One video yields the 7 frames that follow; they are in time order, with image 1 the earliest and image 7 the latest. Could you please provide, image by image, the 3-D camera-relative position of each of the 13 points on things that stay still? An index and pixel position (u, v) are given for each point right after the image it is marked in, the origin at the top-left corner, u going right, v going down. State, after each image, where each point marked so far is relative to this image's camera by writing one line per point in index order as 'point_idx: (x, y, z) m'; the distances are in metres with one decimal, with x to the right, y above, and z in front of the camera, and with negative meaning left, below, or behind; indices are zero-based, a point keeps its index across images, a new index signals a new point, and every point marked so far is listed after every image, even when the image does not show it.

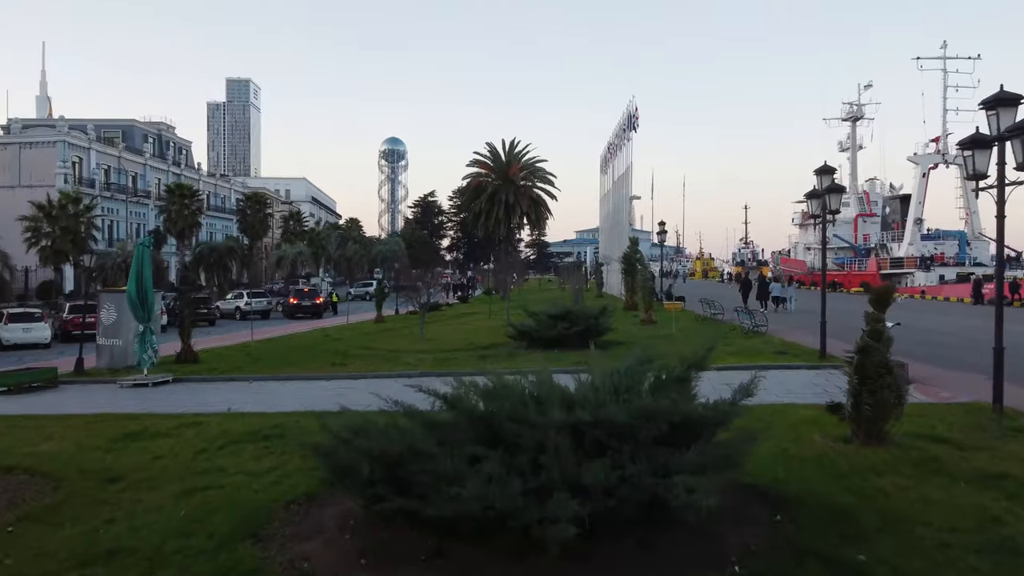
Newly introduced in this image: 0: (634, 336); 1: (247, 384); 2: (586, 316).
0: (+2.8, -1.1, +17.3) m
1: (-4.7, -1.7, +13.4) m
2: (+1.5, -0.6, +16.0) m
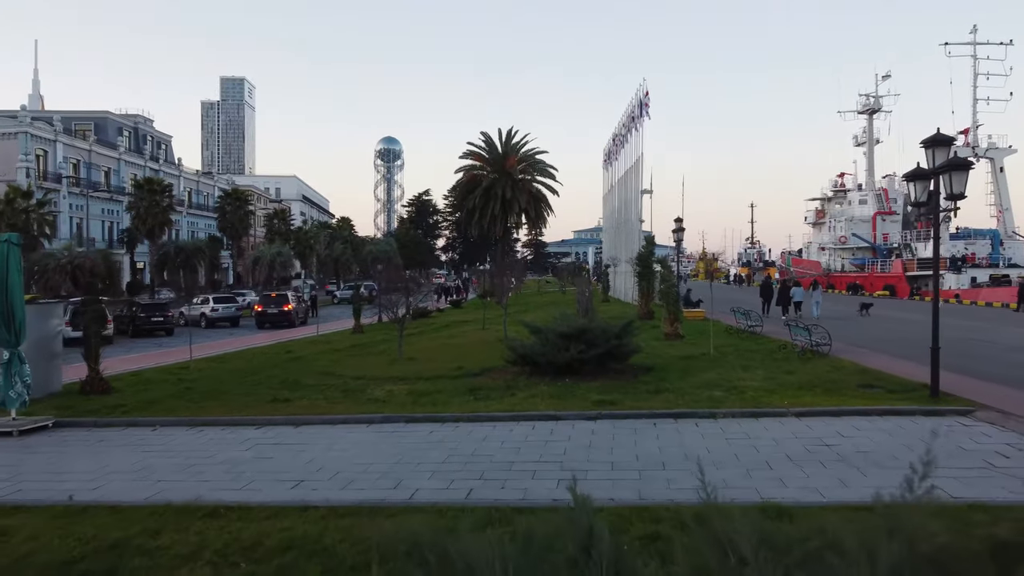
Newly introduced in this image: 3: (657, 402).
0: (+2.7, -1.3, +13.7) m
1: (-4.7, -1.9, +9.7) m
2: (+1.5, -0.8, +12.4) m
3: (+2.0, -1.5, +10.3) m
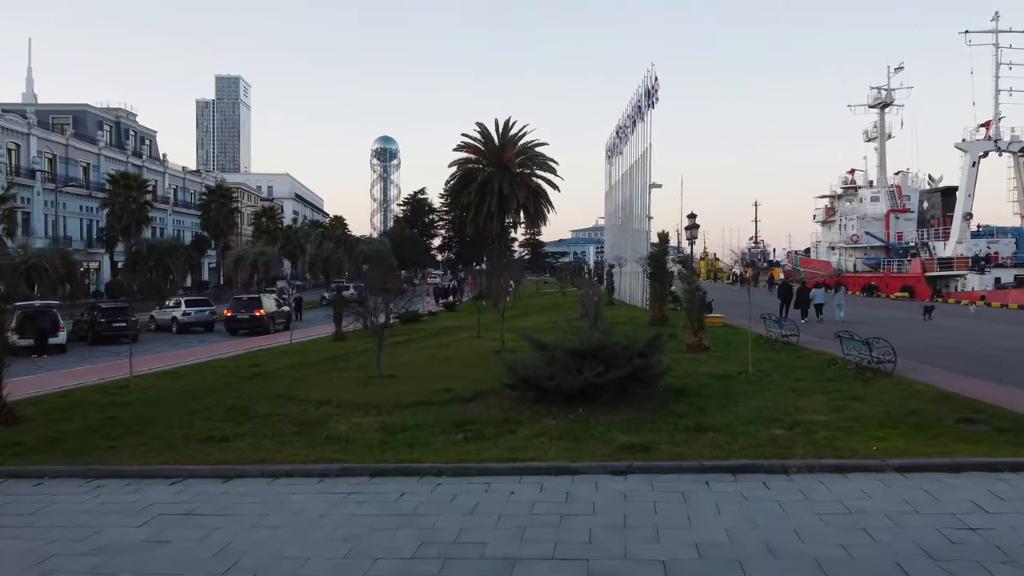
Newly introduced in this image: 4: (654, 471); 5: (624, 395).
0: (+2.7, -1.4, +11.2) m
1: (-4.7, -2.0, +7.2) m
2: (+1.4, -0.9, +9.9) m
3: (+2.0, -1.6, +7.9) m
4: (+1.3, -1.7, +7.2) m
5: (+1.5, -1.4, +10.1) m
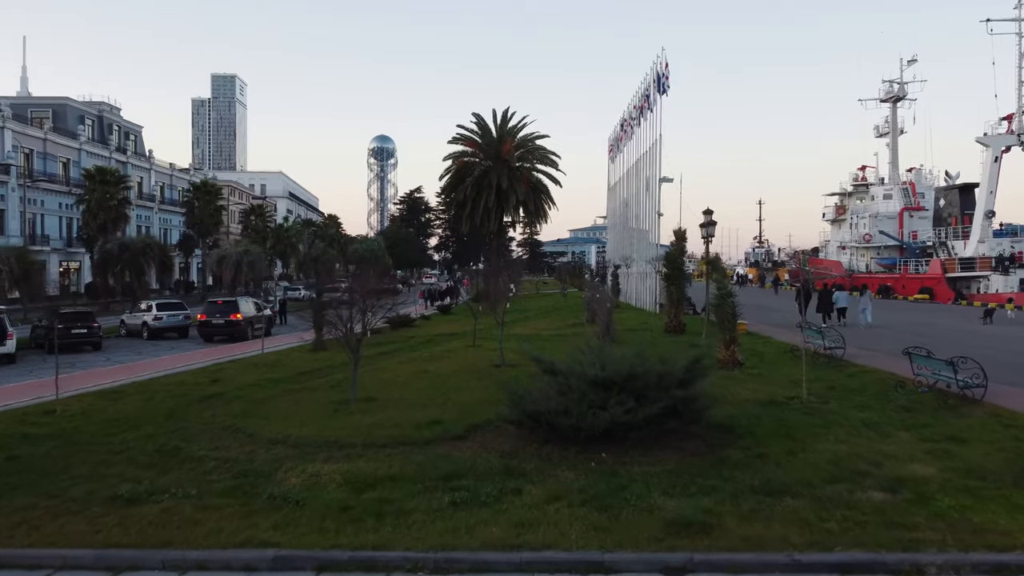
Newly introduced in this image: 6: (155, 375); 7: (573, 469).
0: (+2.7, -1.5, +9.0) m
1: (-4.7, -2.1, +5.0) m
2: (+1.5, -1.0, +7.7) m
3: (+2.0, -1.7, +5.6) m
4: (+1.4, -1.8, +4.9) m
5: (+1.5, -1.5, +7.8) m
6: (-7.8, -1.9, +16.9) m
7: (+0.6, -1.7, +7.1) m
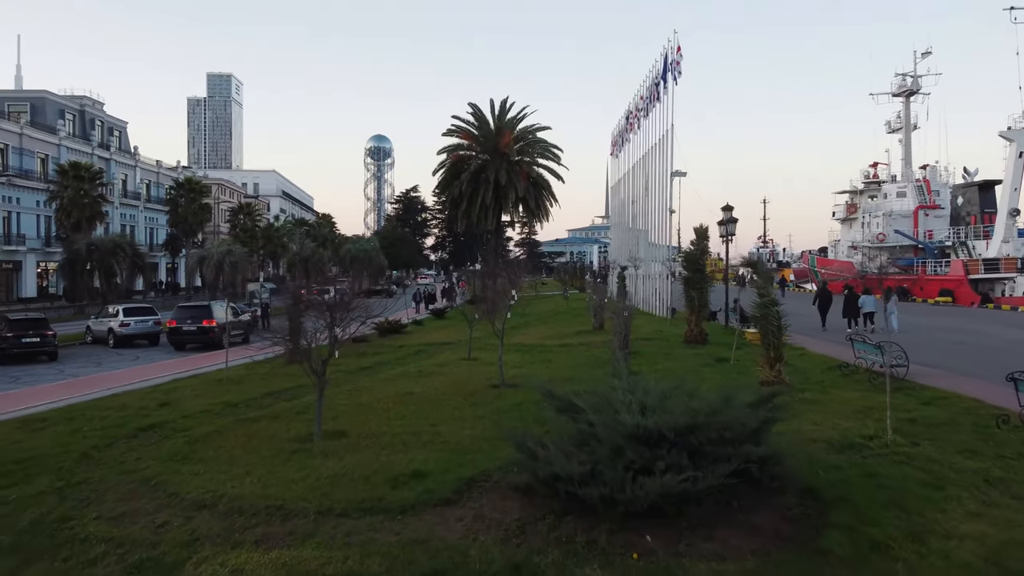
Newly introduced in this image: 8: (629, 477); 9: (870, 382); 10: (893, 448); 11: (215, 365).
0: (+2.8, -1.6, +6.8) m
1: (-4.6, -2.2, +2.8) m
2: (+1.5, -1.1, +5.5) m
3: (+2.1, -1.8, +3.4) m
4: (+1.4, -1.9, +2.7) m
5: (+1.6, -1.6, +5.6) m
6: (-7.8, -2.0, +14.6) m
7: (+0.6, -1.8, +4.9) m
8: (+0.8, -1.3, +5.3) m
9: (+5.4, -1.3, +11.4) m
10: (+3.8, -1.6, +7.7) m
11: (-6.7, -1.8, +17.8) m
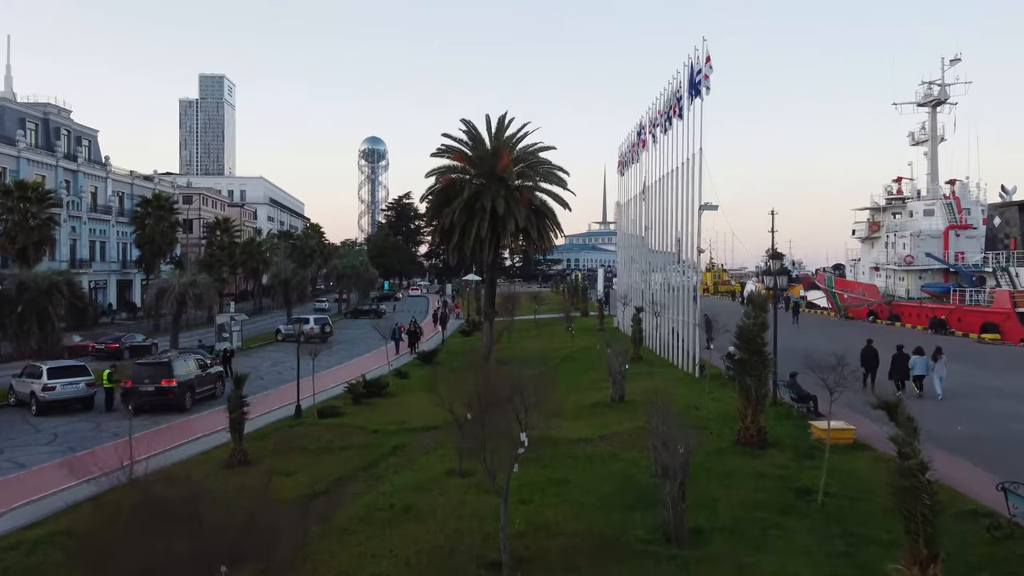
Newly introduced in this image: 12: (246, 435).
0: (+2.9, -3.1, +2.8) m
1: (-4.5, -3.7, -1.2) m
2: (+1.7, -2.5, +1.5) m
3: (+2.2, -3.3, -0.5) m
4: (+1.6, -3.4, -1.2) m
5: (+1.7, -3.1, +1.7) m
6: (-7.7, -3.5, +10.6) m
7: (+0.8, -3.3, +1.0) m
8: (+0.9, -2.8, +1.4) m
9: (+5.5, -2.8, +7.5) m
10: (+4.0, -3.1, +3.8) m
11: (-6.7, -3.3, +13.8) m
12: (-5.7, -3.2, +16.5) m
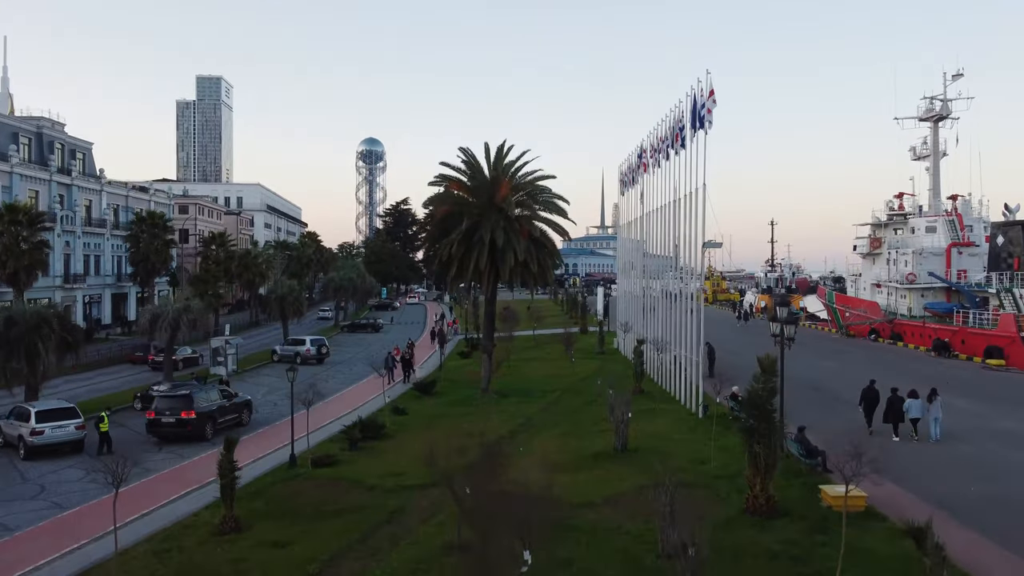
0: (+2.9, -4.2, +2.3) m
1: (-4.4, -4.7, -1.7) m
2: (+1.7, -3.6, +1.0) m
3: (+2.3, -4.4, -1.0) m
4: (+1.6, -4.5, -1.7) m
5: (+1.7, -4.2, +1.2) m
6: (-7.7, -4.6, +10.1) m
7: (+0.8, -4.4, +0.5) m
8: (+1.0, -3.9, +0.9) m
9: (+5.5, -3.9, +7.0) m
10: (+4.0, -4.2, +3.3) m
11: (-6.7, -4.4, +13.3) m
12: (-5.7, -4.3, +16.0) m
